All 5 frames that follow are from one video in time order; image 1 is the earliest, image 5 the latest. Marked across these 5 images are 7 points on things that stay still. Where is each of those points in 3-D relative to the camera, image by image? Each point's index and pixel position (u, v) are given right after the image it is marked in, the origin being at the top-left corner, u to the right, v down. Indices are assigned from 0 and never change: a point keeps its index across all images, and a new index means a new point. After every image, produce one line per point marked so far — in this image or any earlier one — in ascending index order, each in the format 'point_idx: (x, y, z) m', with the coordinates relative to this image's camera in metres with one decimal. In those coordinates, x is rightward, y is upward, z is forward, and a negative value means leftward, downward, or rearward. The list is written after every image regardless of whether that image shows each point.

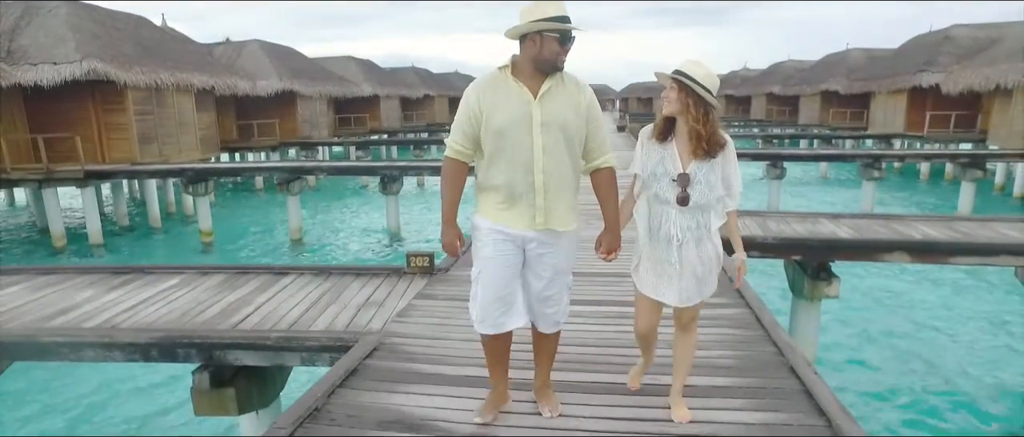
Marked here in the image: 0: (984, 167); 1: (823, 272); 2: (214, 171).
0: (+10.6, +1.1, +13.8) m
1: (+2.7, -0.5, +5.2) m
2: (-6.5, +1.0, +13.3) m
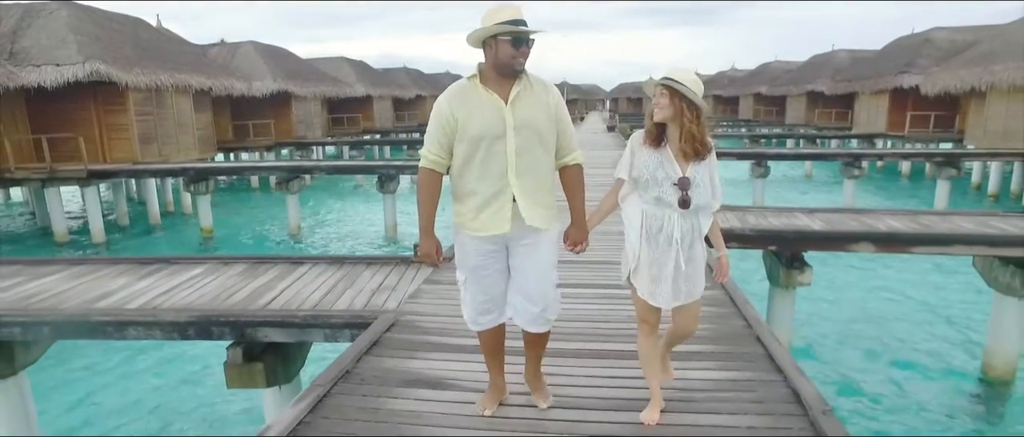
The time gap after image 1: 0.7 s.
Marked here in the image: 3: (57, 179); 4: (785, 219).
0: (+10.5, +1.2, +14.4) m
1: (+2.6, -0.4, +5.7) m
2: (-6.6, +1.1, +13.6) m
3: (-9.7, +0.8, +13.1) m
4: (+2.8, 0.0, +6.3) m
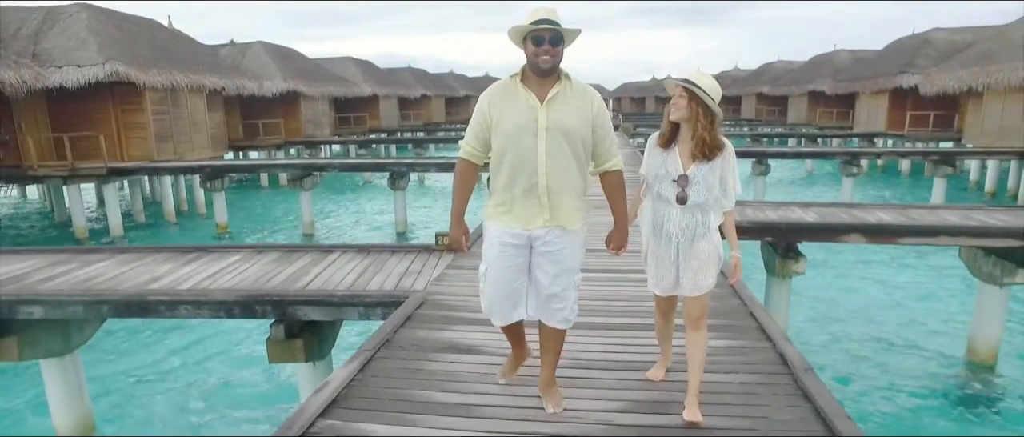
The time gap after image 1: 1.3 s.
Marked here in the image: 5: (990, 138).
0: (+10.6, +1.3, +14.7) m
1: (+2.8, -0.3, +6.0) m
2: (-6.5, +1.2, +14.0) m
3: (-9.6, +0.9, +13.5) m
4: (+2.9, +0.1, +6.7) m
5: (+12.8, +2.1, +16.5) m
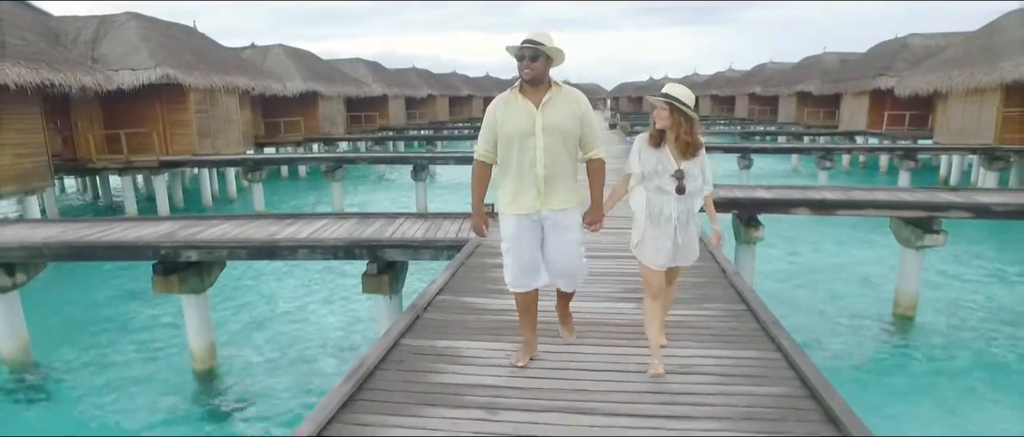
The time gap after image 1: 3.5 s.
0: (+10.8, +1.6, +16.3) m
1: (+3.0, 0.0, +7.6) m
2: (-6.2, +1.5, +15.6) m
3: (-9.3, +1.2, +15.1) m
4: (+3.2, +0.4, +8.3) m
5: (+13.1, +2.4, +18.1) m
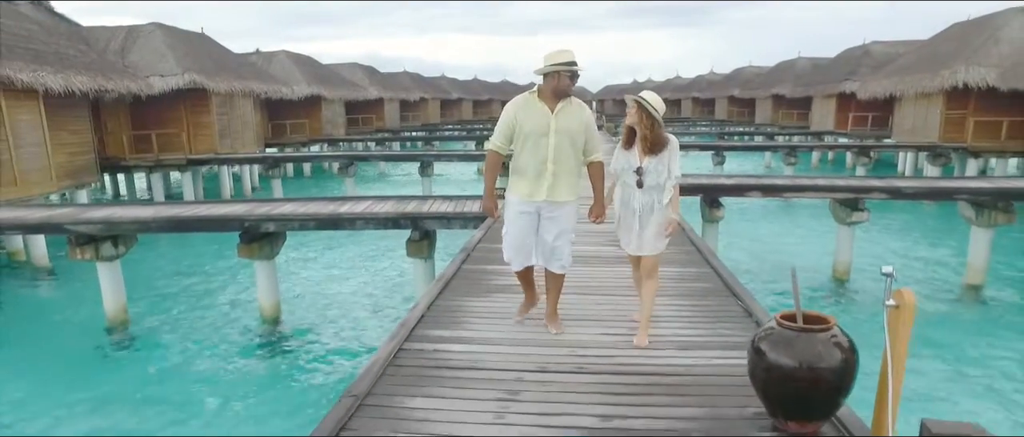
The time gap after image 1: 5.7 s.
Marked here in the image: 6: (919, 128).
0: (+10.7, +1.9, +18.2) m
1: (+3.1, +0.2, +9.3) m
2: (-6.3, +1.7, +17.1) m
3: (-9.4, +1.4, +16.5) m
4: (+3.3, +0.6, +10.0) m
5: (+12.9, +2.7, +20.0) m
6: (+12.7, +2.8, +19.0) m
